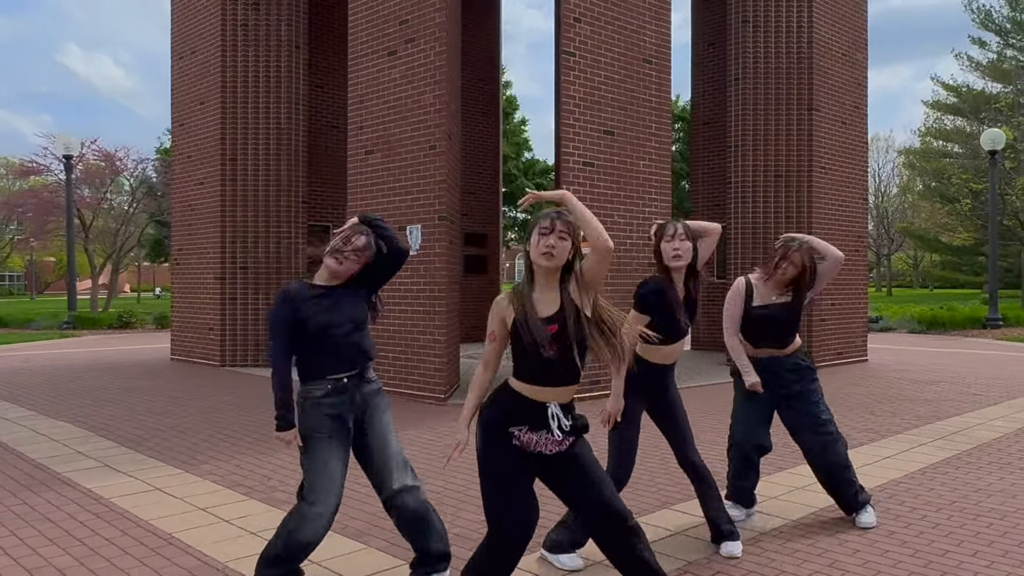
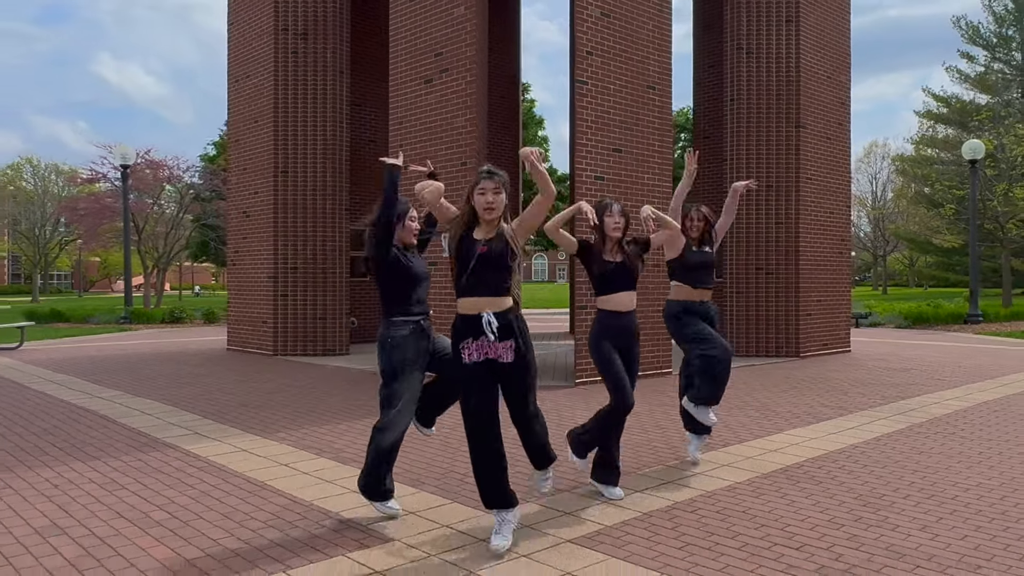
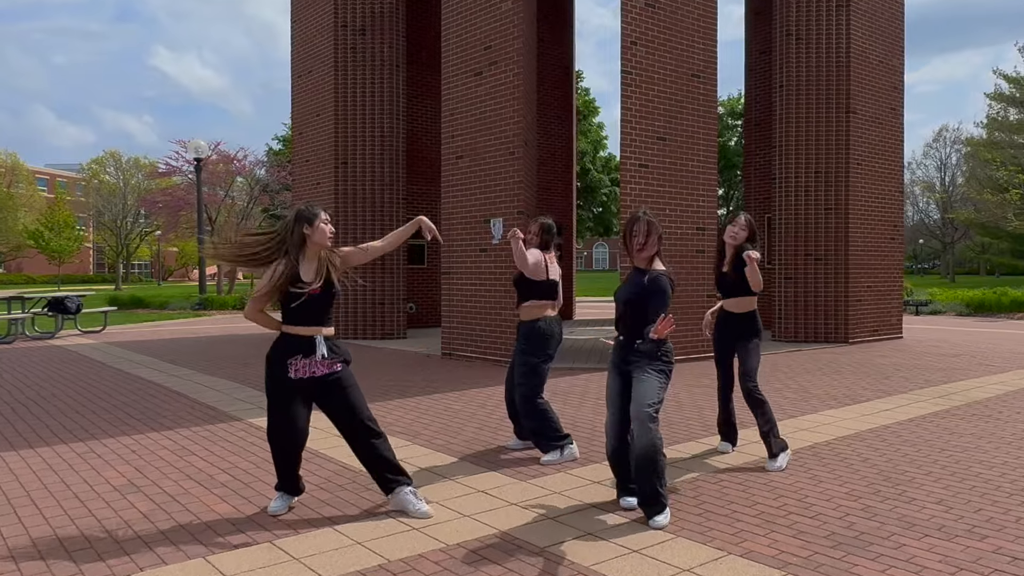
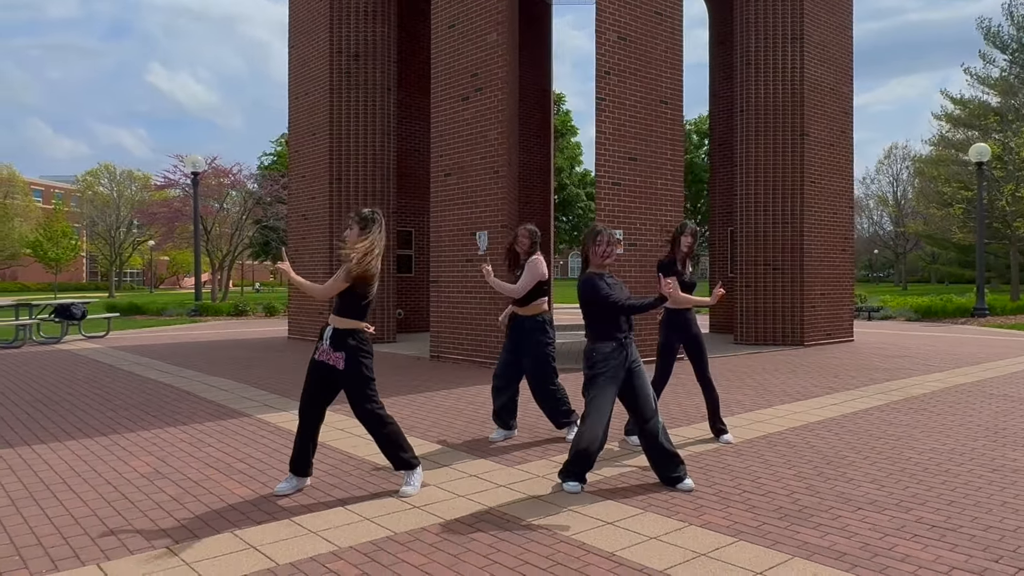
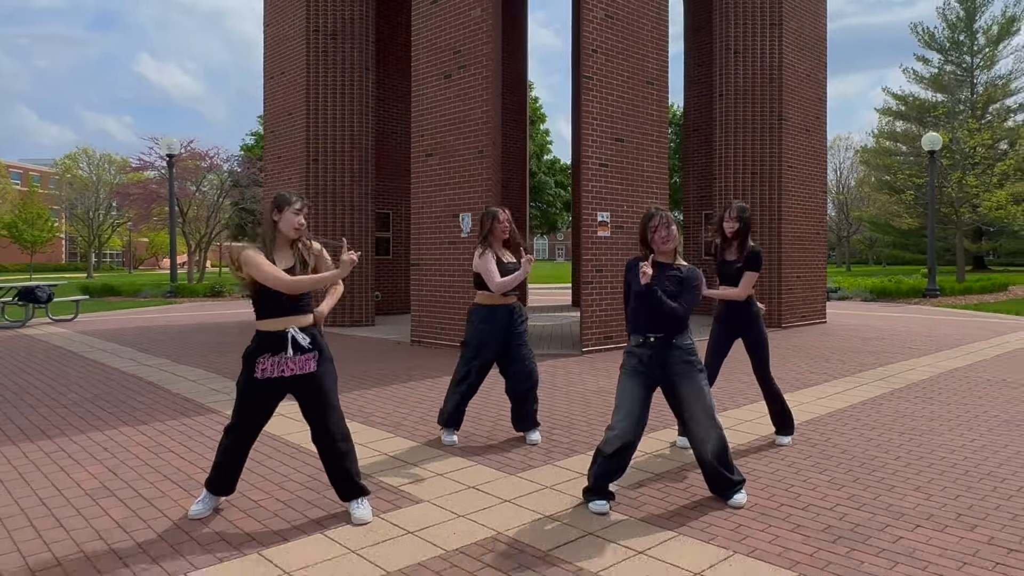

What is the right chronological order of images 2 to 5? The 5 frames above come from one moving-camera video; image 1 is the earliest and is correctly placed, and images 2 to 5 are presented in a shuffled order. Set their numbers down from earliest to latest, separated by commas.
2, 5, 4, 3
